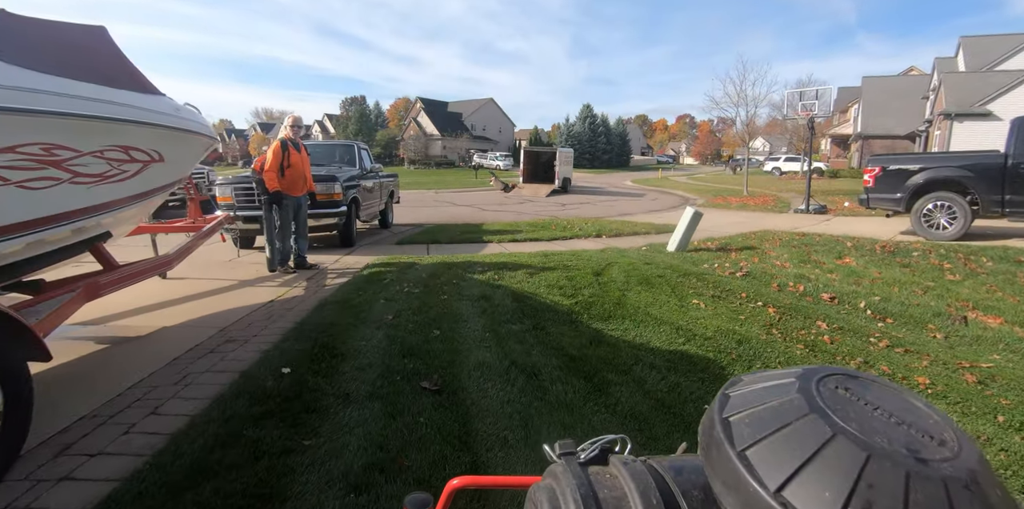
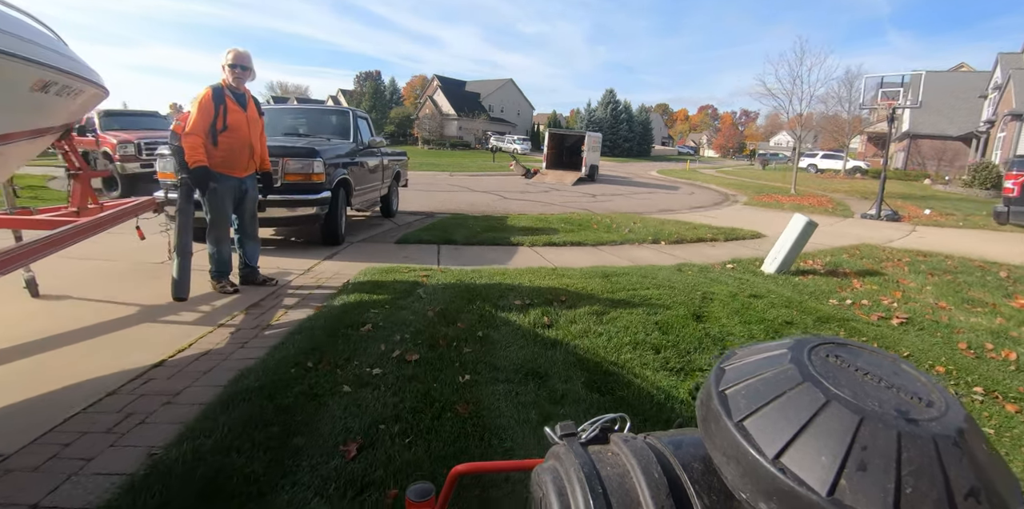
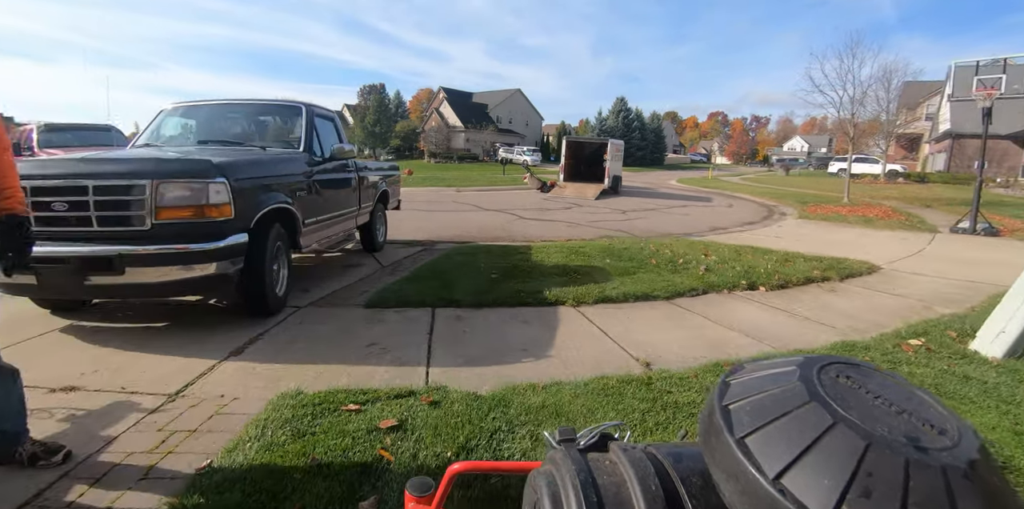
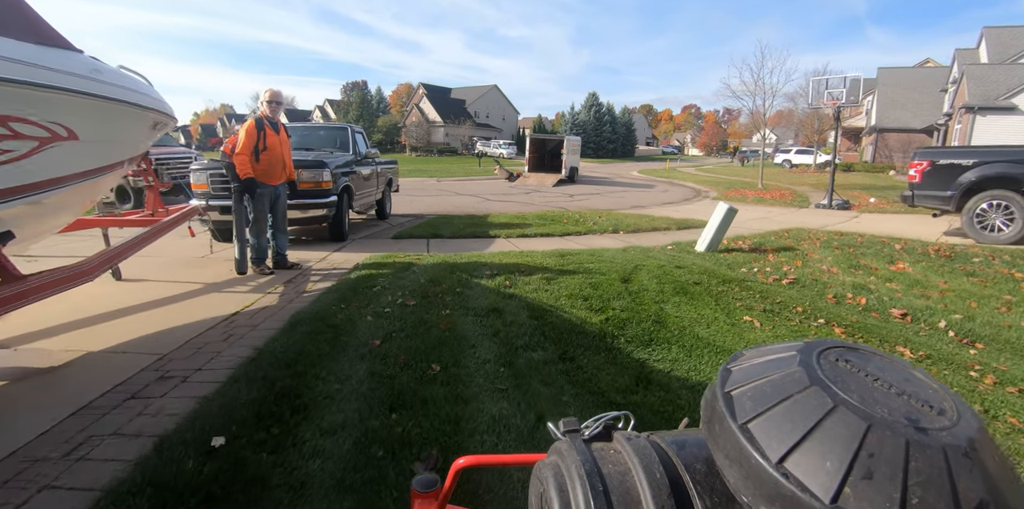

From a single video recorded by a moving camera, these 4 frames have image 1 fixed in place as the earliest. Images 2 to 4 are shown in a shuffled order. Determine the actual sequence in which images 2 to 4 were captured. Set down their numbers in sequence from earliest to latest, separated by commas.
4, 2, 3
